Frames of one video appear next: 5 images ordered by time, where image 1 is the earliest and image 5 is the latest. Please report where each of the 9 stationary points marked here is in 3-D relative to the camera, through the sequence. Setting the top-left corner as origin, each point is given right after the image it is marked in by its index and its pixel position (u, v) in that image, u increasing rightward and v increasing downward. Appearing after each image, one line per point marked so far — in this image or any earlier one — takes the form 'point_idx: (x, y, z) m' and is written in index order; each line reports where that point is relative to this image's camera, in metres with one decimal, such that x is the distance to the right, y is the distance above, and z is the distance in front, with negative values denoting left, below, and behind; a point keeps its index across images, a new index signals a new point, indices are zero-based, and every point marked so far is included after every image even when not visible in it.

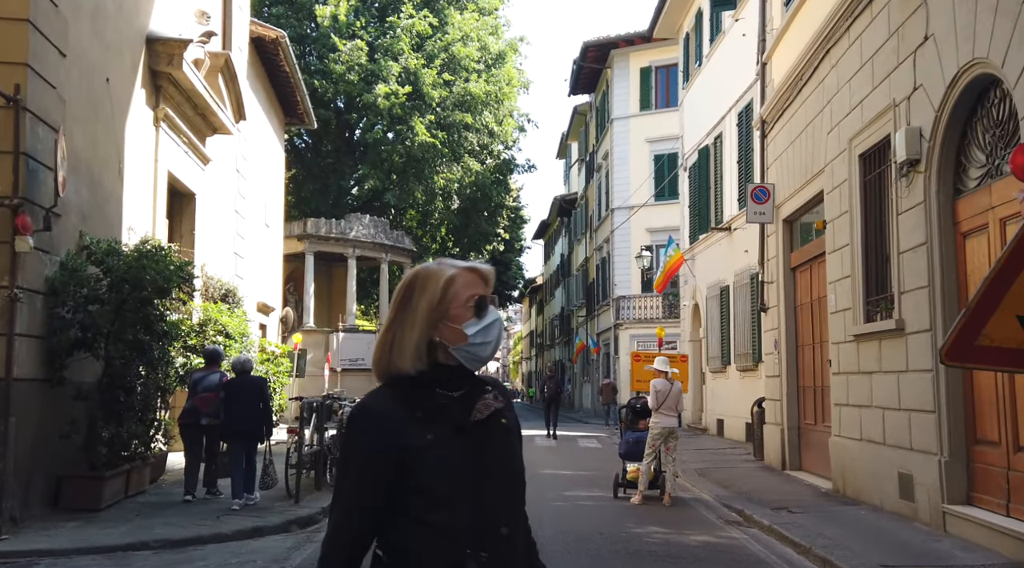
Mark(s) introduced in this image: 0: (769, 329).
0: (+4.2, -0.7, +16.4) m
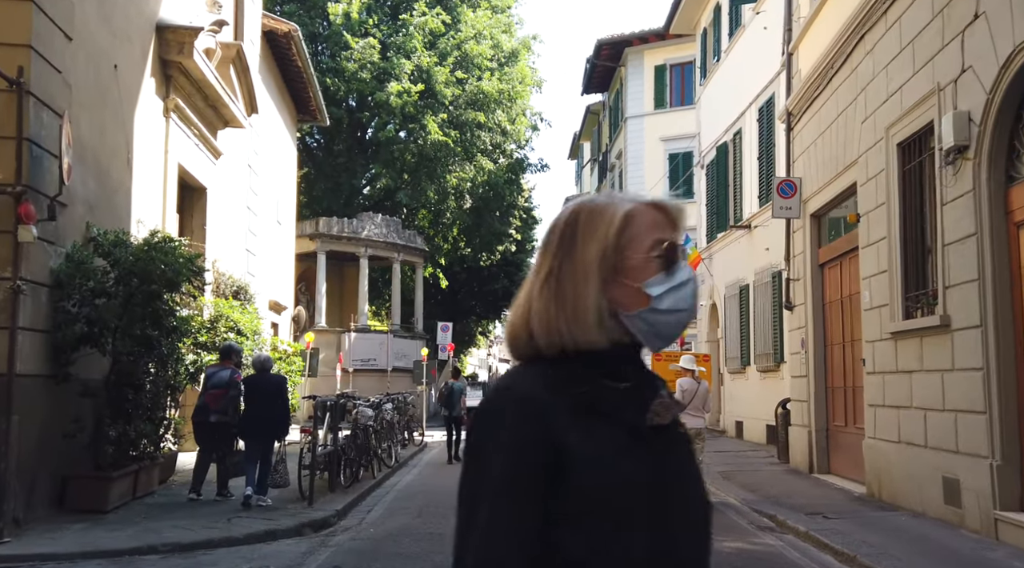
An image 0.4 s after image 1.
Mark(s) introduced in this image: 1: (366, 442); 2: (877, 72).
0: (+4.5, -0.7, +15.9) m
1: (-2.1, -2.3, +14.4) m
2: (+4.1, +2.4, +11.1) m
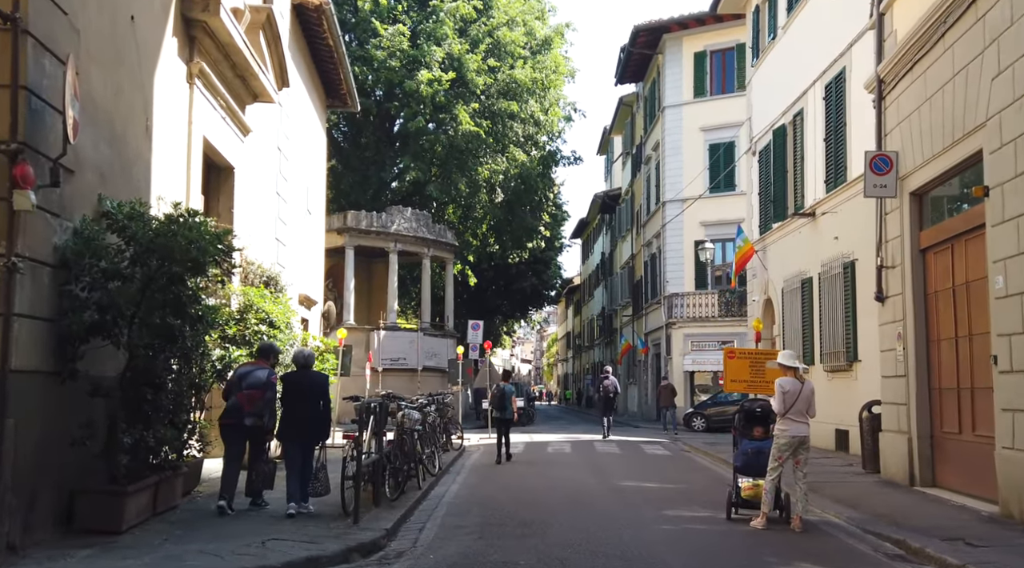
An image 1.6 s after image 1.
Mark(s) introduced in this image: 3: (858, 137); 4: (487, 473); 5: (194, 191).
0: (+5.4, -0.5, +14.2) m
1: (-1.3, -2.1, +12.9) m
2: (+4.8, +2.5, +9.5) m
3: (+6.7, +2.9, +19.3) m
4: (-0.4, -3.3, +17.5) m
5: (-3.8, +1.1, +12.0) m
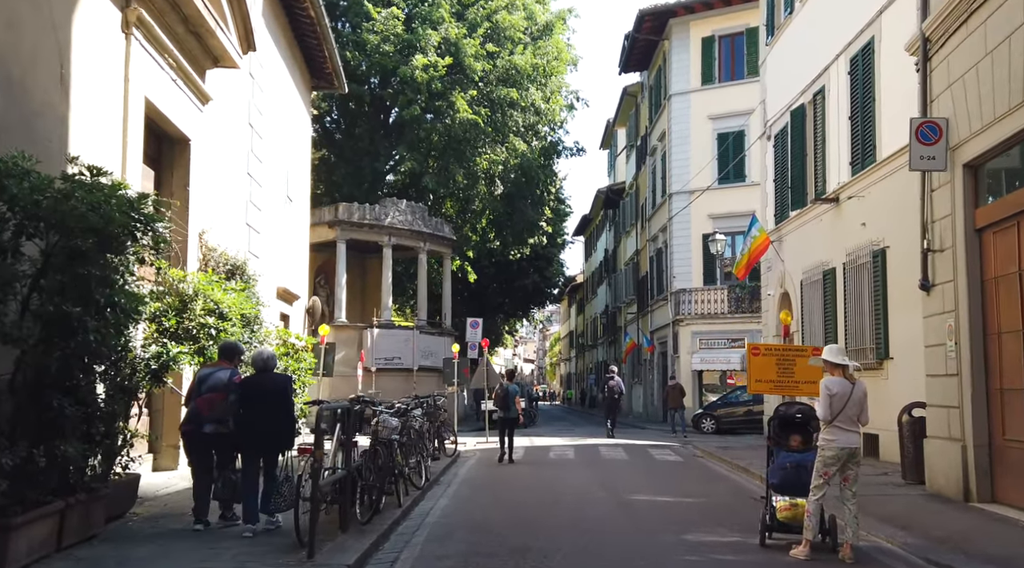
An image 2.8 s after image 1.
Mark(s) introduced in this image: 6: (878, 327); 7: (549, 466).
0: (+5.3, -0.3, +12.5) m
1: (-1.4, -2.0, +11.2) m
2: (+4.7, +2.7, +7.8) m
3: (+6.7, +3.0, +17.5) m
4: (-0.5, -3.2, +15.8) m
5: (-3.9, +1.3, +10.3) m
6: (+6.5, -0.8, +17.8) m
7: (+0.7, -3.6, +19.6) m
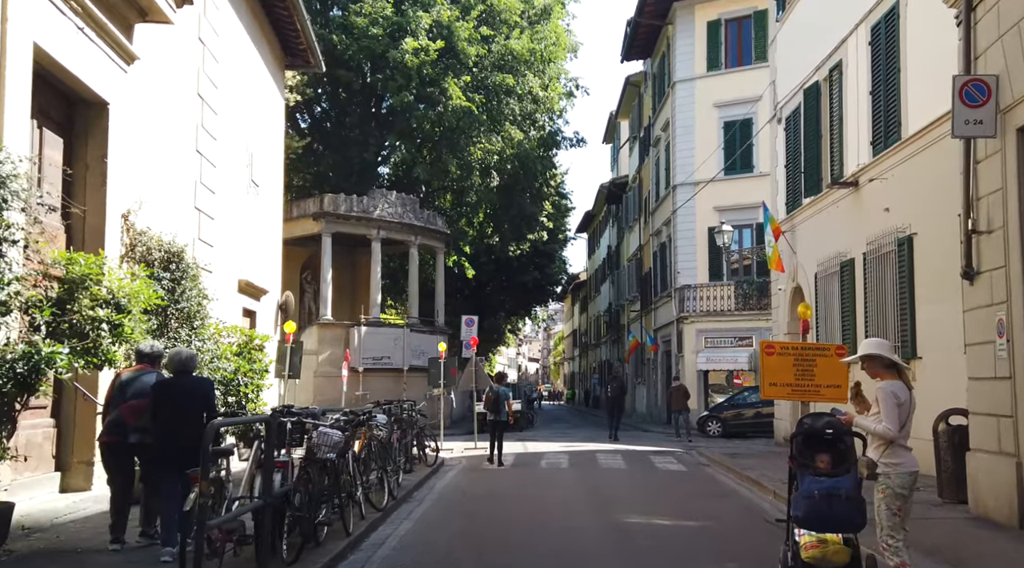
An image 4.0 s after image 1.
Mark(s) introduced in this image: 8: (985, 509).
0: (+5.0, -0.2, +10.7) m
1: (-1.7, -1.8, +9.4) m
2: (+4.4, +2.8, +5.9) m
3: (+6.4, +3.2, +15.7) m
4: (-0.8, -3.0, +14.0) m
5: (-4.2, +1.4, +8.5) m
6: (+6.3, -0.6, +15.9) m
7: (+0.5, -3.4, +17.8) m
8: (+5.0, -2.4, +10.4) m
